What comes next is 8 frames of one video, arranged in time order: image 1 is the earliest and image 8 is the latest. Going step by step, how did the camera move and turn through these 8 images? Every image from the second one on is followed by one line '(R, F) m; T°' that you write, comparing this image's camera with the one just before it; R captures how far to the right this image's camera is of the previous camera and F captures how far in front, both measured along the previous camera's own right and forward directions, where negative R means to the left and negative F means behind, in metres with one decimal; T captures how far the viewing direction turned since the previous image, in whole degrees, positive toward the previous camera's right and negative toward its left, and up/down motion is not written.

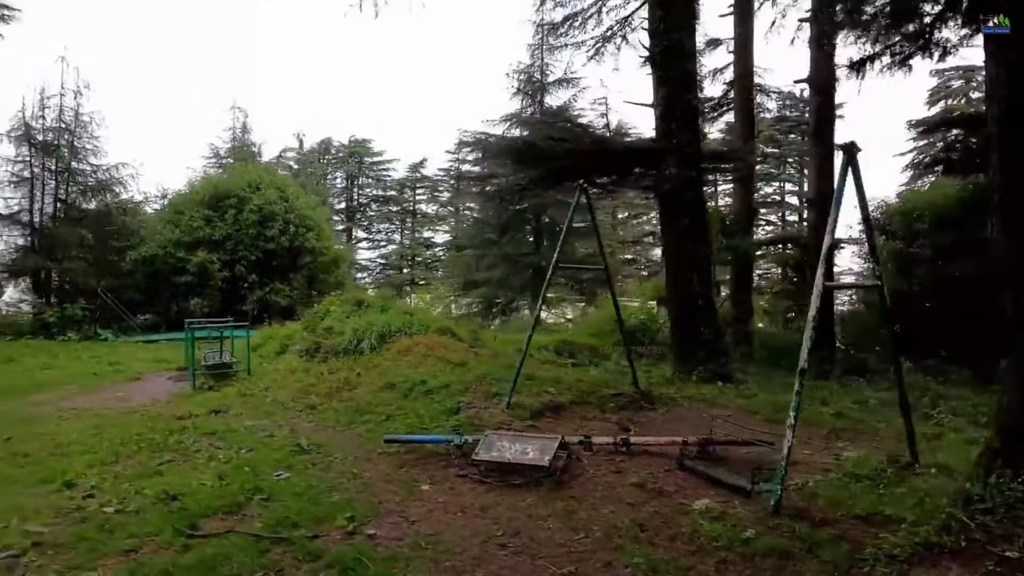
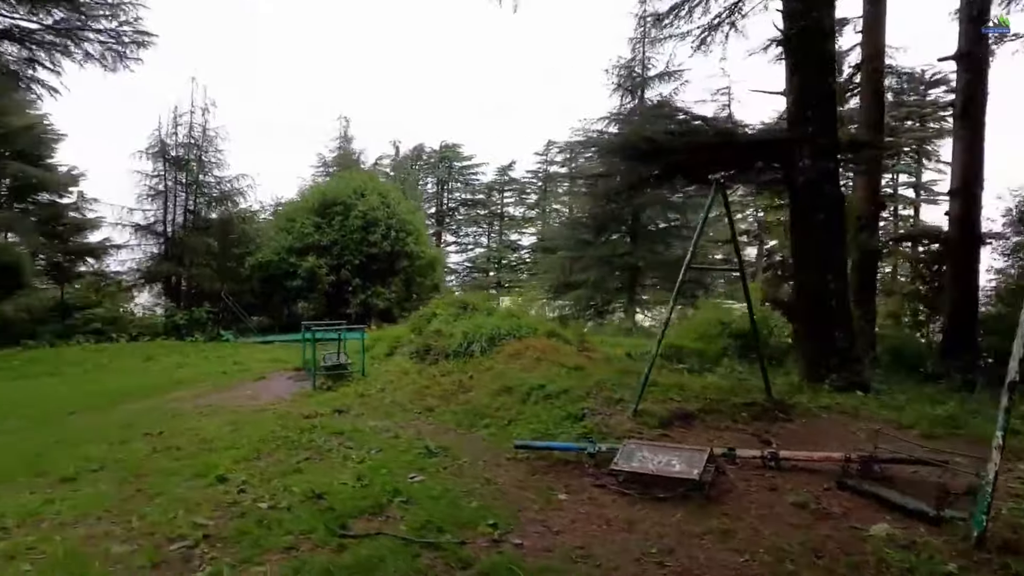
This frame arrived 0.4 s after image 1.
(-0.4, +0.1) m; -8°
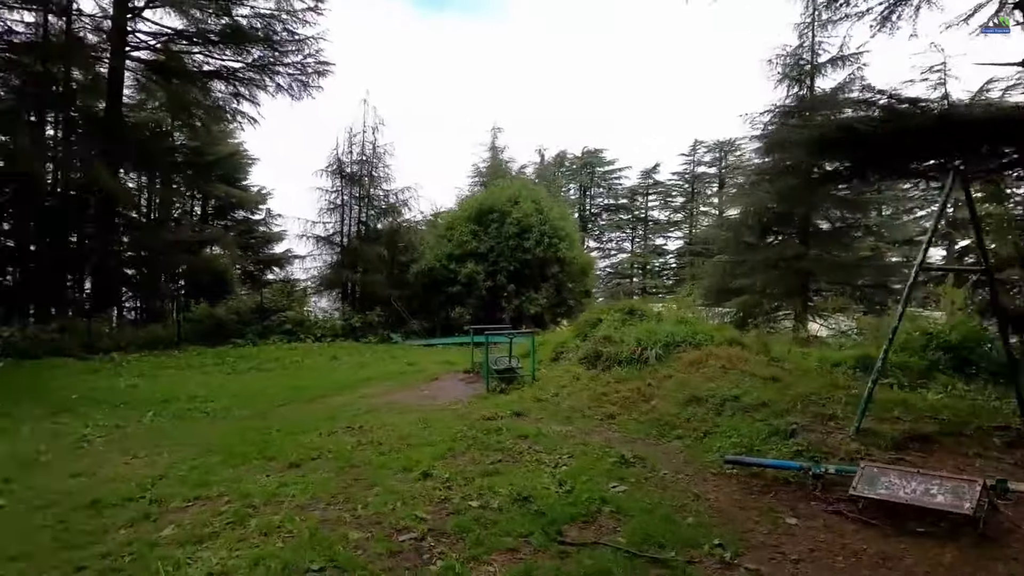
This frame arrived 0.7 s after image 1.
(-0.5, +0.1) m; -13°
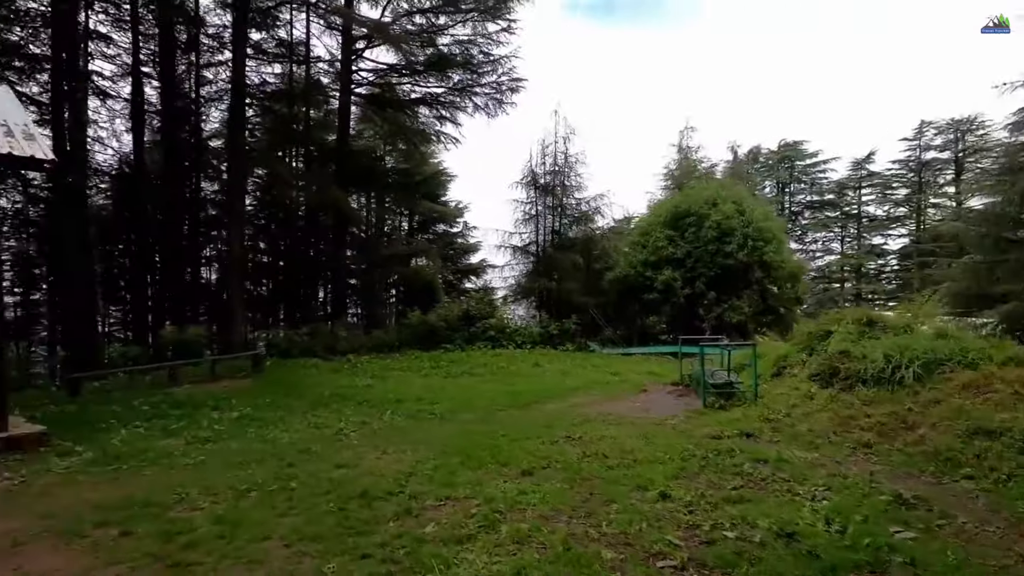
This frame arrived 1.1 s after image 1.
(-0.5, 0.0) m; -17°
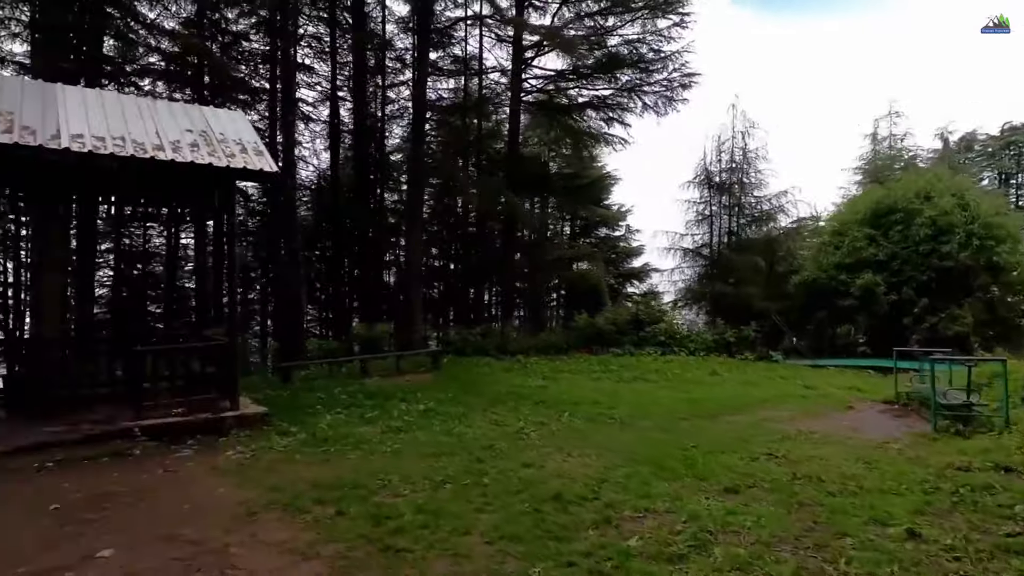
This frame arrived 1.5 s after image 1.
(-0.4, +0.2) m; -15°
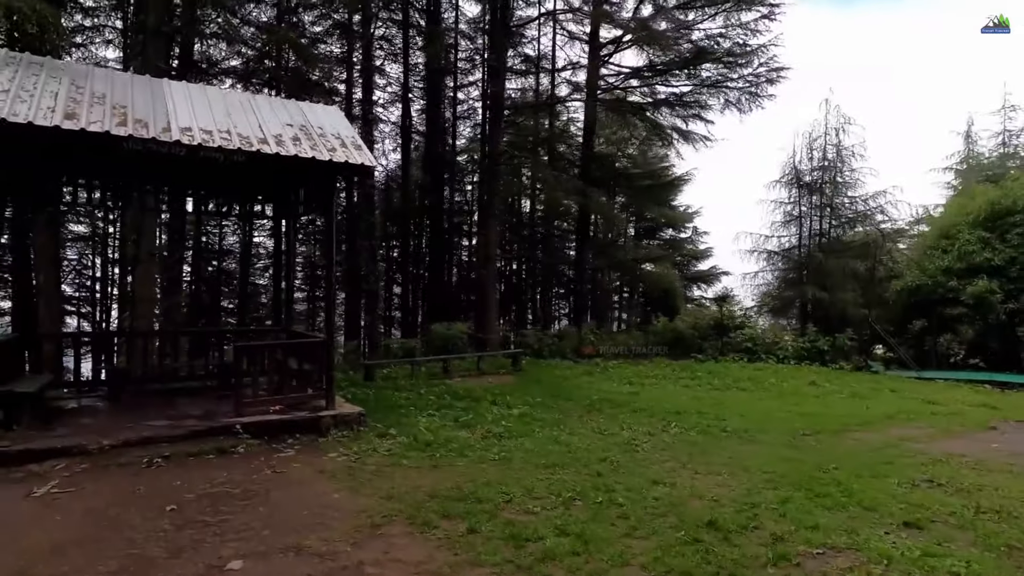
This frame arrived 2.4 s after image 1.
(-0.7, +0.4) m; -5°
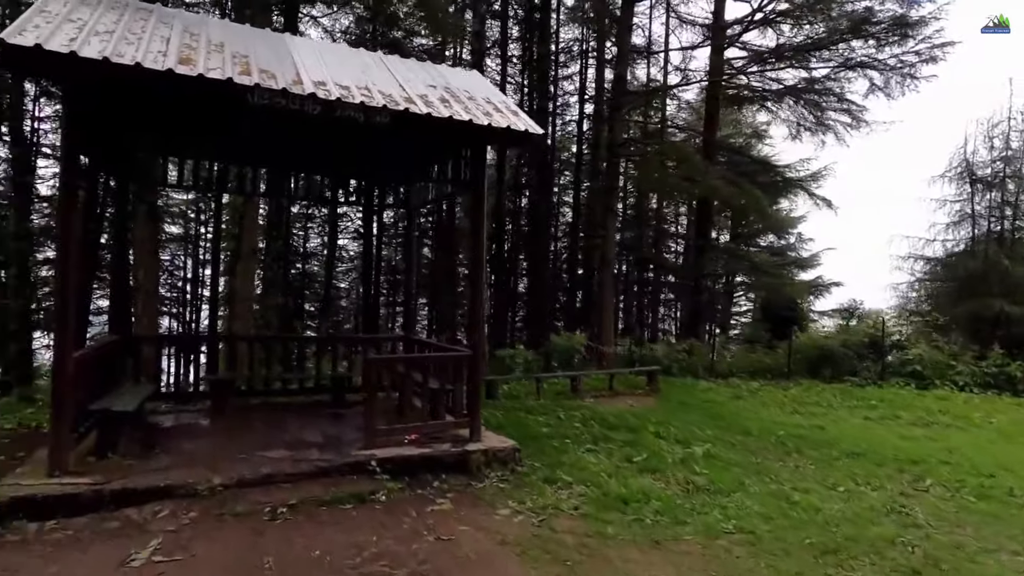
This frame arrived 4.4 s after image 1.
(-1.4, +1.6) m; -6°
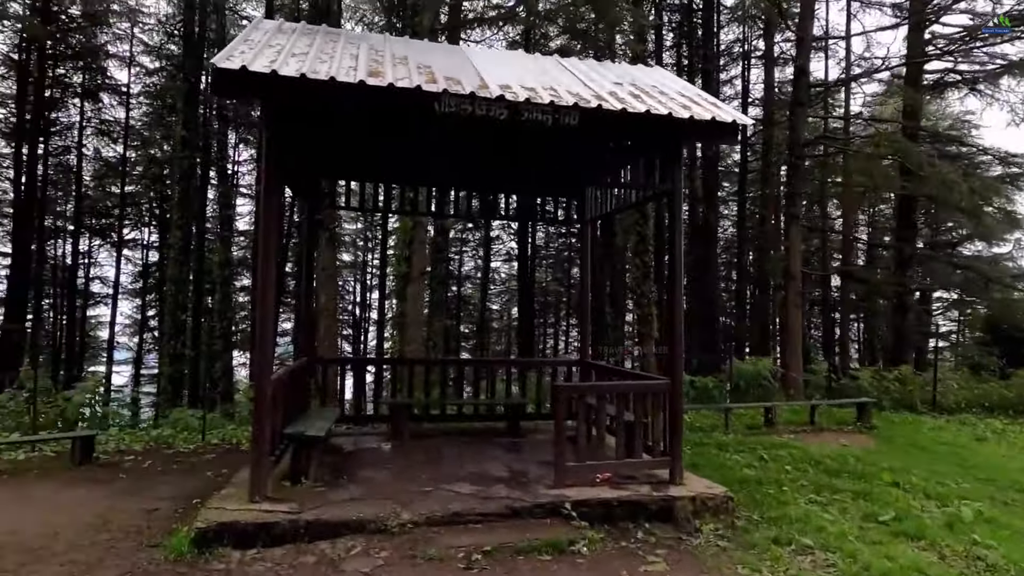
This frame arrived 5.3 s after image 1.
(-0.5, +0.6) m; -14°
